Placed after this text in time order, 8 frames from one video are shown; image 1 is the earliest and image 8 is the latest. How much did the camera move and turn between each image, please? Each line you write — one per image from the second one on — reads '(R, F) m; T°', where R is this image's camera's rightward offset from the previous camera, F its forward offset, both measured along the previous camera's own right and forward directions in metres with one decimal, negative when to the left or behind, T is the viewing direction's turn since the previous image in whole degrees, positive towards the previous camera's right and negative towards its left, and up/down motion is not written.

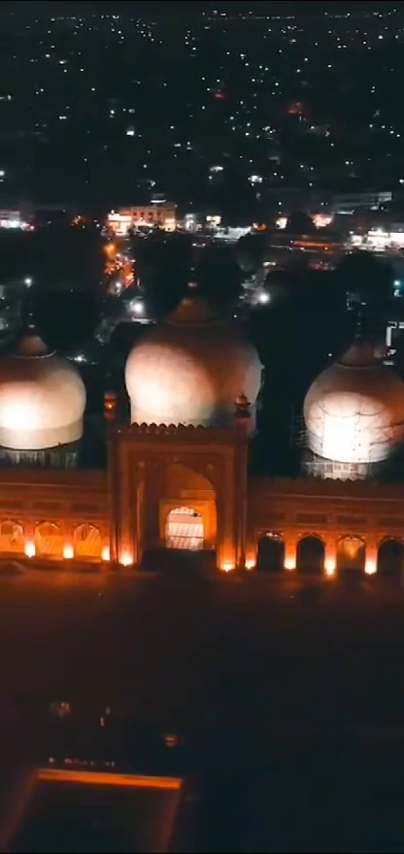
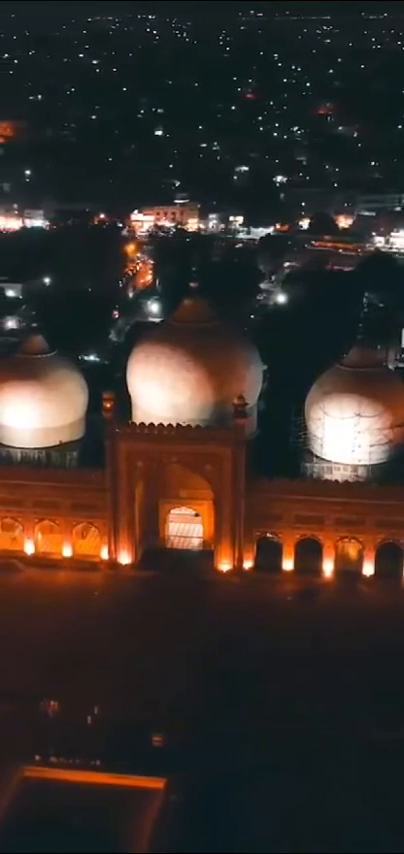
(+0.4, 0.0) m; -1°
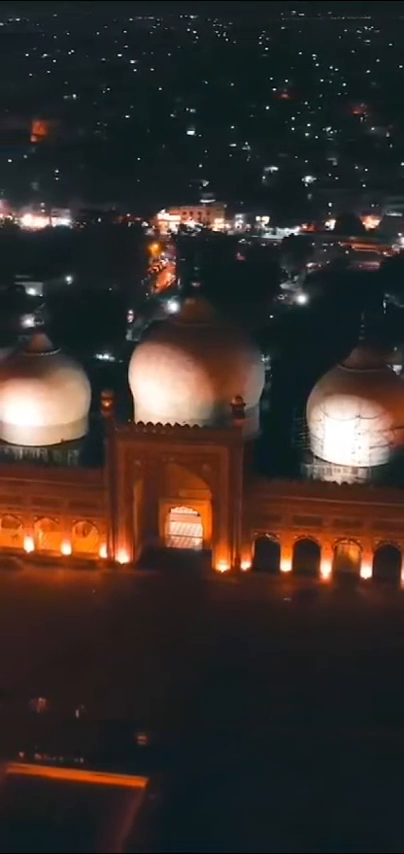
(+0.4, 0.0) m; -1°
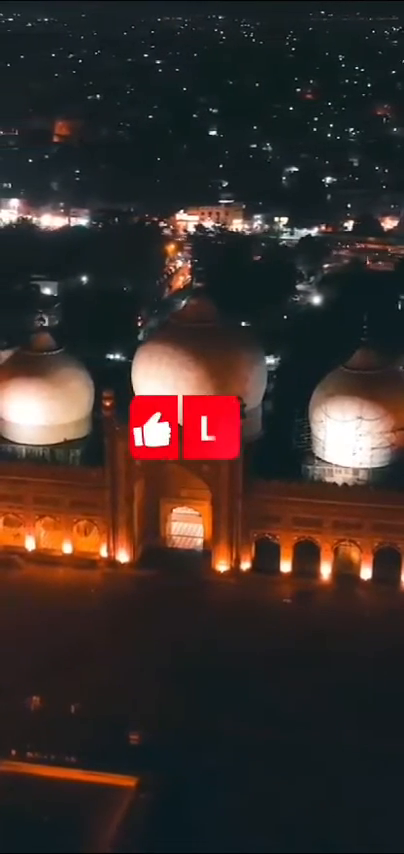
(+0.3, 0.0) m; -1°
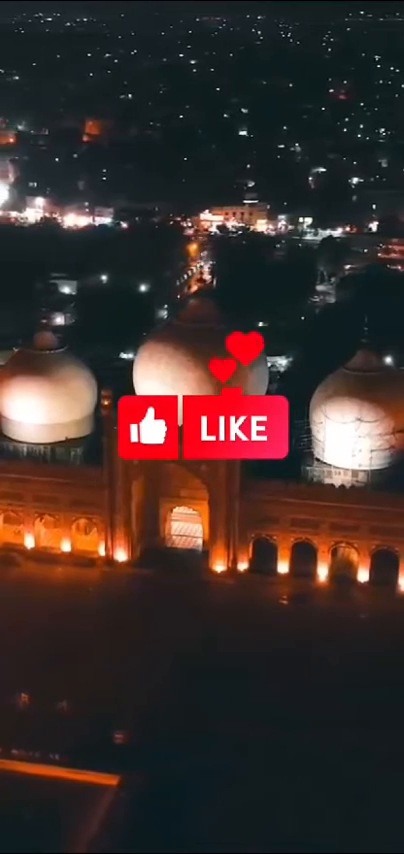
(+0.4, 0.0) m; -1°
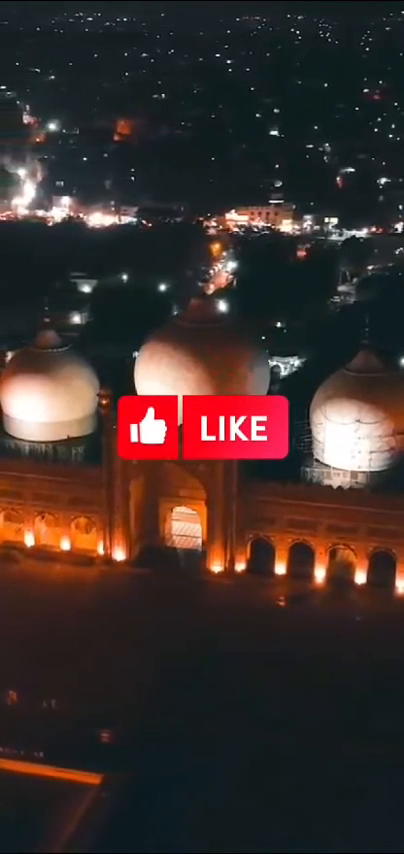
(+0.4, 0.0) m; -1°
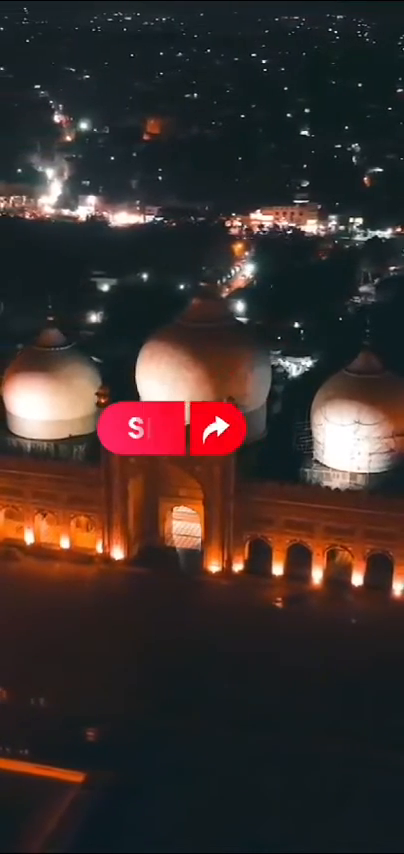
(+0.4, 0.0) m; -1°
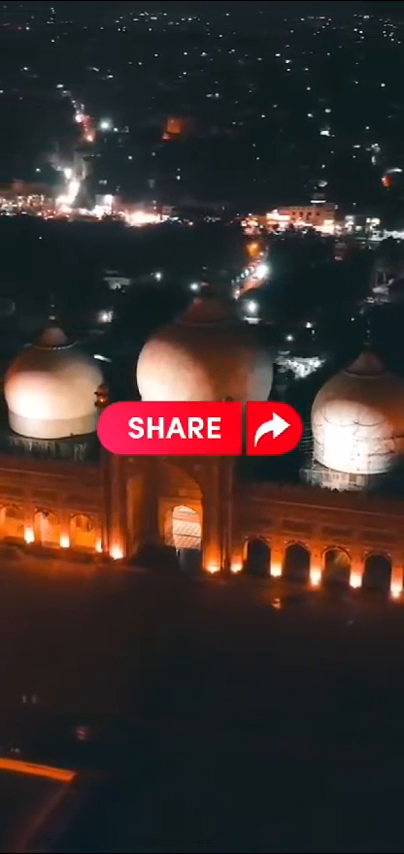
(+0.3, 0.0) m; -1°
